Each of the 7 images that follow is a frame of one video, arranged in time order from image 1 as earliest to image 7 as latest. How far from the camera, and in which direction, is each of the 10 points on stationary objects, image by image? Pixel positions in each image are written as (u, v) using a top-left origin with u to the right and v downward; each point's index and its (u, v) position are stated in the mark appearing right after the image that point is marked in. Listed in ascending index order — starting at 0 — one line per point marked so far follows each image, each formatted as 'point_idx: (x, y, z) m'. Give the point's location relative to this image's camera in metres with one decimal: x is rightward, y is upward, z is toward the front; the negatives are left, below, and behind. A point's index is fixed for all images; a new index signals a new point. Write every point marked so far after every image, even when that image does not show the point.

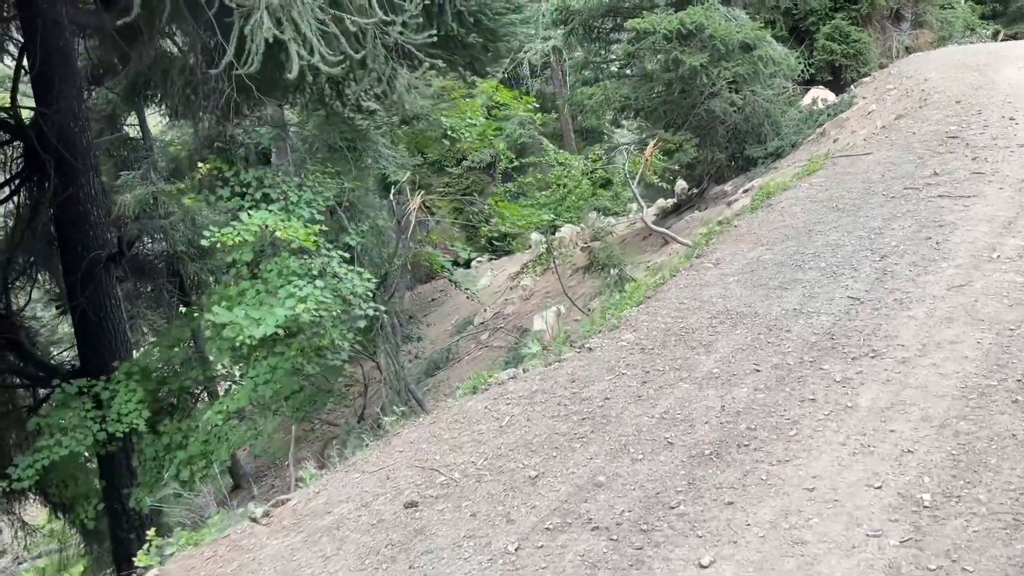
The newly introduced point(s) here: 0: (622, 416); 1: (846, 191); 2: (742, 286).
0: (+0.5, -0.7, +3.1) m
1: (+4.0, +1.2, +7.3) m
2: (+1.7, 0.0, +4.6) m
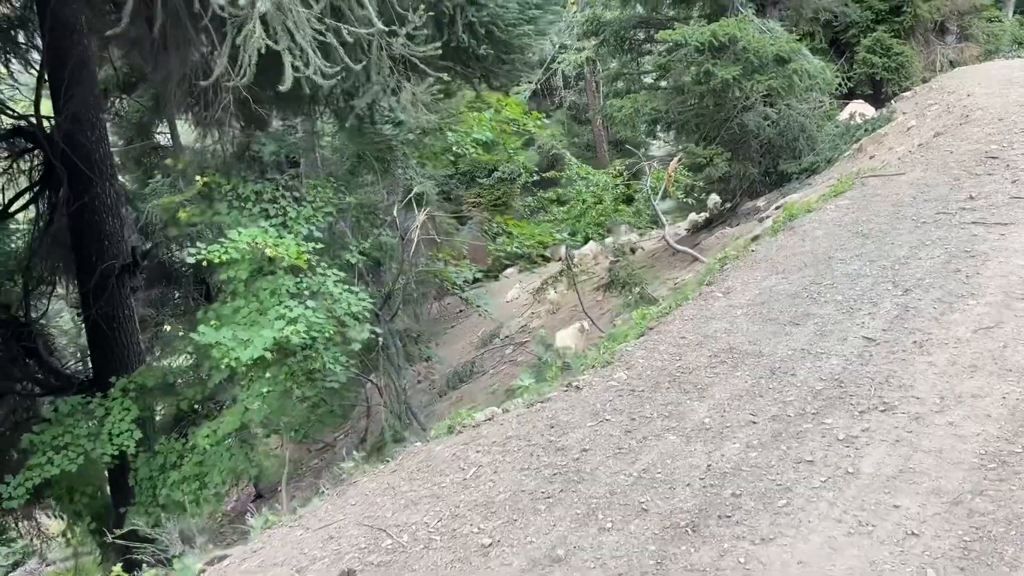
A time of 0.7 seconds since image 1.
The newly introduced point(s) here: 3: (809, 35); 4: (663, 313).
0: (+0.4, -0.8, +2.8) m
1: (+4.1, +0.9, +6.9) m
2: (+1.7, -0.2, +4.4) m
3: (+6.2, +5.2, +12.4) m
4: (+1.2, -0.2, +5.0) m
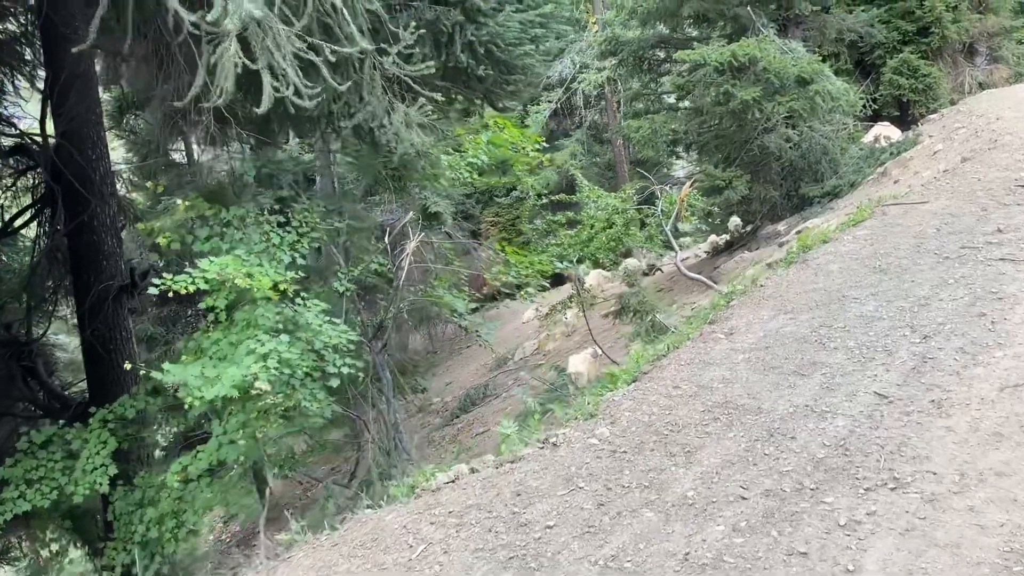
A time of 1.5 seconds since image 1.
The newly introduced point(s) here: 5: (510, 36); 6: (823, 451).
0: (+0.2, -1.1, +2.5) m
1: (+4.1, +0.5, +6.6) m
2: (+1.5, -0.5, +4.0) m
3: (+6.4, +4.6, +12.1) m
4: (+1.1, -0.5, +4.7) m
5: (-0.1, +2.8, +6.9) m
6: (+1.5, -0.8, +2.9) m
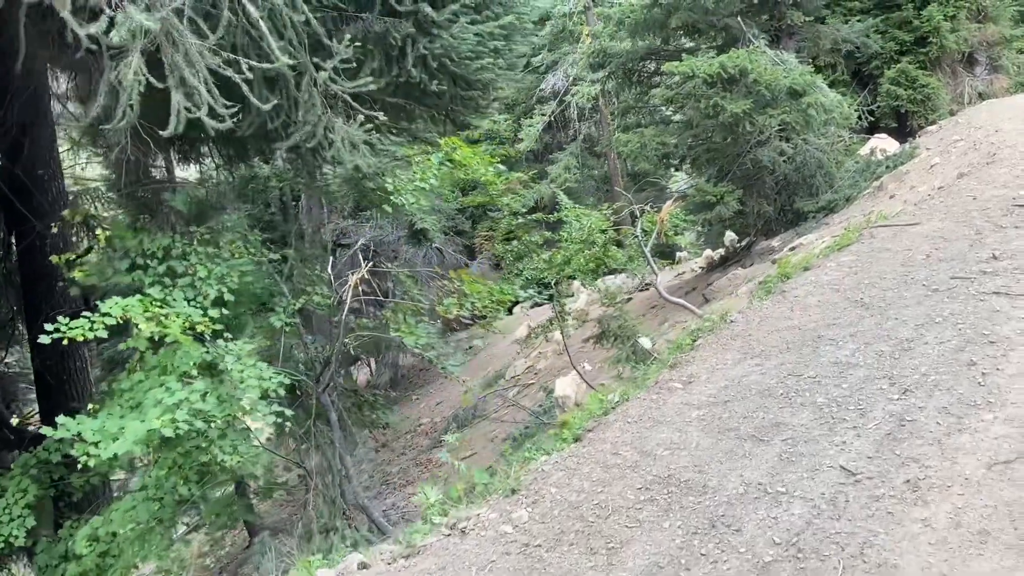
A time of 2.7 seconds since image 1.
0: (-0.2, -1.3, +2.0) m
1: (+3.6, +0.1, +6.1) m
2: (+1.1, -0.8, +3.5) m
3: (+6.0, +4.2, +11.7) m
4: (+0.6, -0.8, +4.2) m
5: (-0.5, +2.5, +6.5) m
6: (+1.0, -1.0, +2.4) m
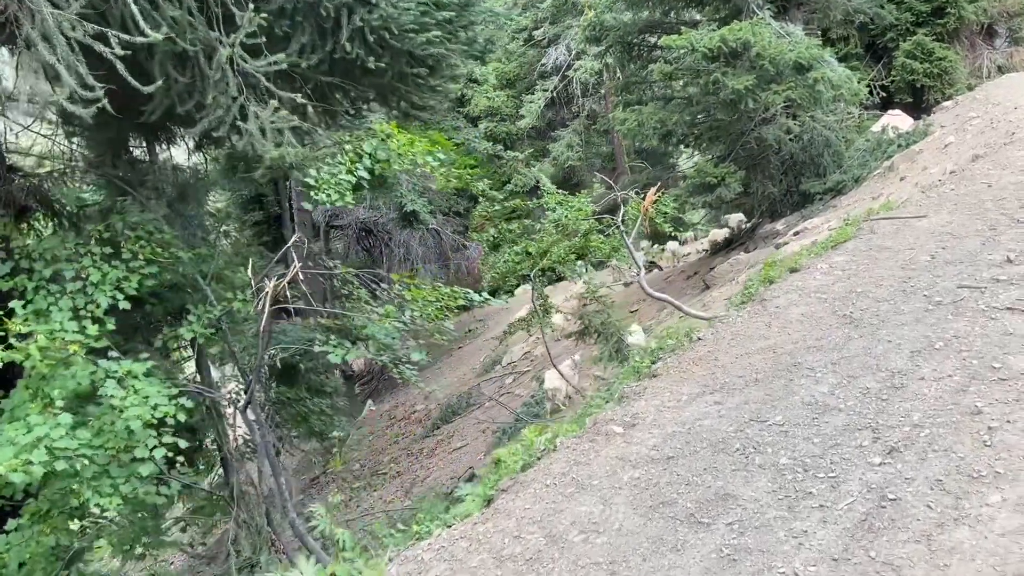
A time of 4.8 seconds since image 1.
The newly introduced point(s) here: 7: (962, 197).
0: (-0.8, -1.5, +1.4) m
1: (+3.1, +0.1, +5.3) m
2: (+0.6, -0.9, +2.8) m
3: (+5.6, +4.3, +10.7) m
4: (+0.1, -0.9, +3.5) m
5: (-1.0, +2.4, +5.7) m
6: (+0.5, -1.2, +1.7) m
7: (+4.8, +0.9, +6.6) m
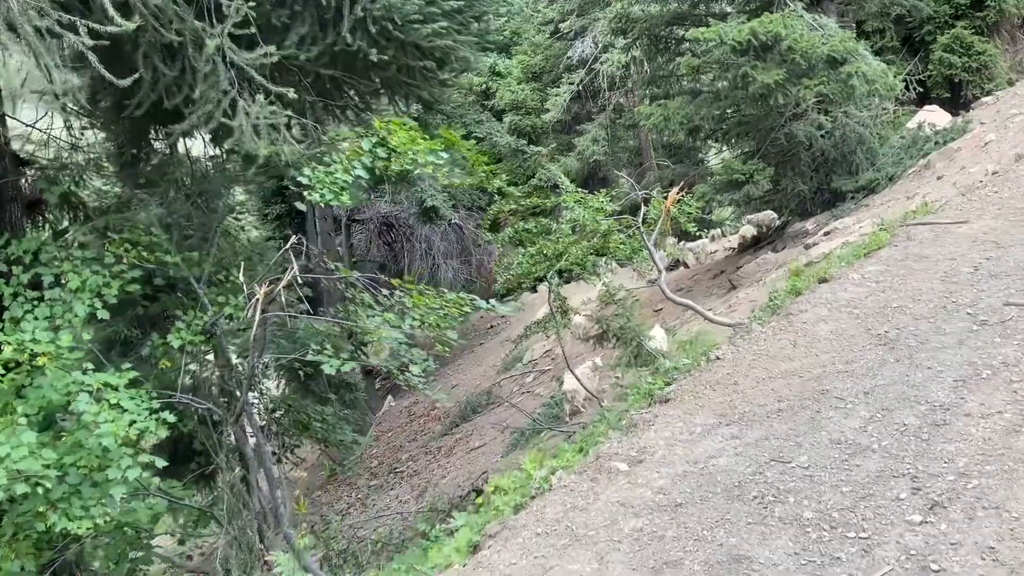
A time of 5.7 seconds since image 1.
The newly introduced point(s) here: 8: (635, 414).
0: (-0.9, -1.6, +1.1) m
1: (+3.2, 0.0, +4.9) m
2: (+0.5, -1.1, +2.5) m
3: (+5.8, +4.2, +10.1) m
4: (+0.1, -1.0, +3.2) m
5: (-0.9, +2.4, +5.4) m
6: (+0.4, -1.3, +1.4) m
7: (+4.9, +0.8, +6.1) m
8: (+0.8, -0.8, +3.9) m
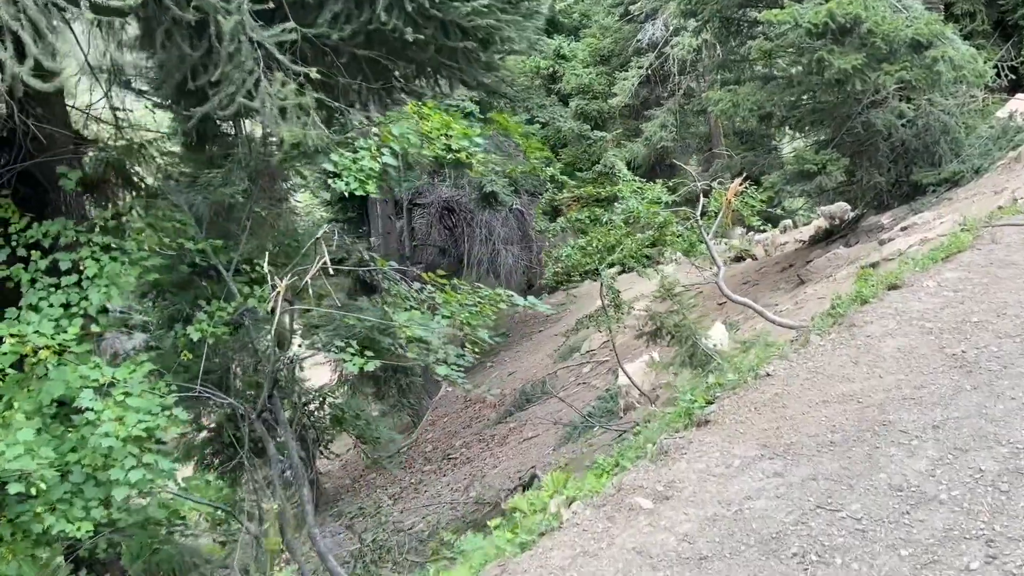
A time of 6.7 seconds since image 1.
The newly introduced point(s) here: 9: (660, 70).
0: (-1.0, -1.7, +0.9) m
1: (+3.4, -0.1, +4.3) m
2: (+0.5, -1.1, +2.2) m
3: (+6.6, +4.1, +9.2) m
4: (+0.2, -1.1, +3.0) m
5: (-0.6, +2.4, +5.1) m
6: (+0.3, -1.4, +1.1) m
7: (+5.2, +0.7, +5.3) m
8: (+0.9, -0.9, +3.5) m
9: (+3.6, +6.0, +17.3) m
